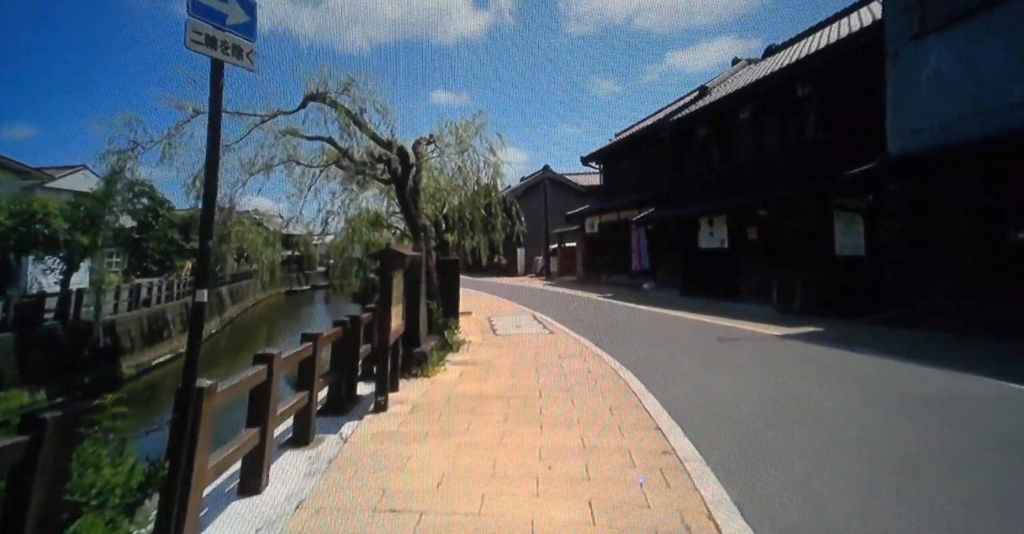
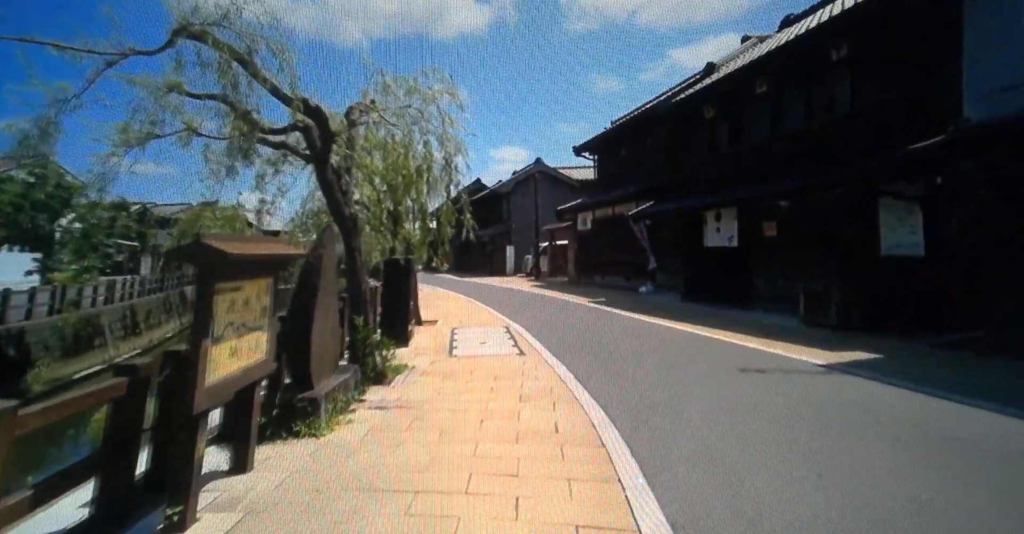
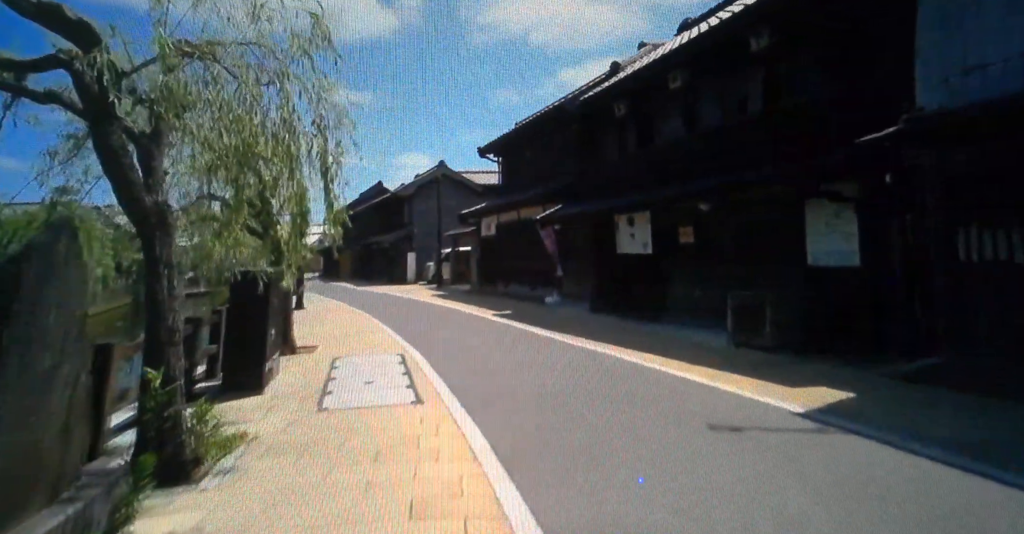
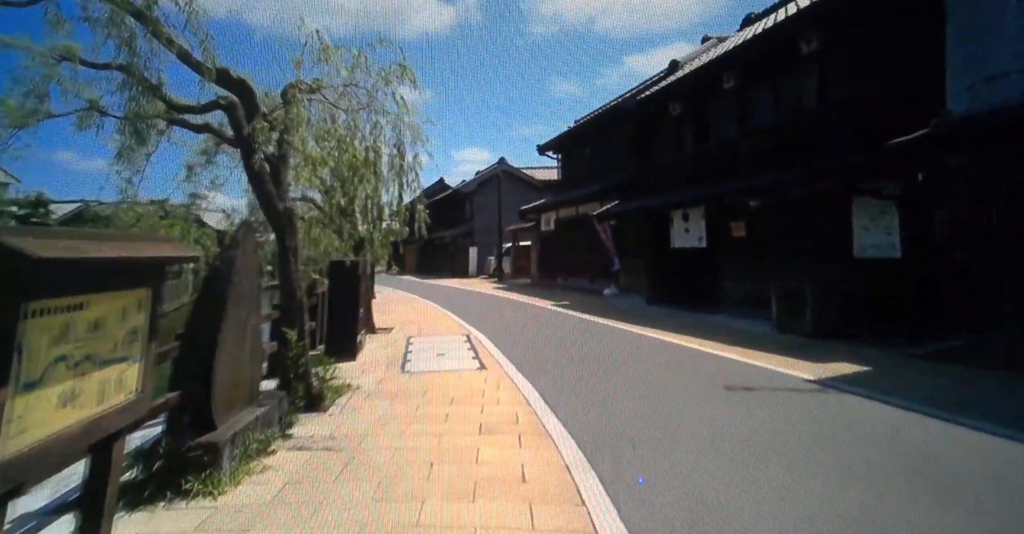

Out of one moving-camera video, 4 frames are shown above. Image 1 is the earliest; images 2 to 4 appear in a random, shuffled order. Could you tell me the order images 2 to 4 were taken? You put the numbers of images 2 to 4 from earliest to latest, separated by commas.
2, 4, 3
